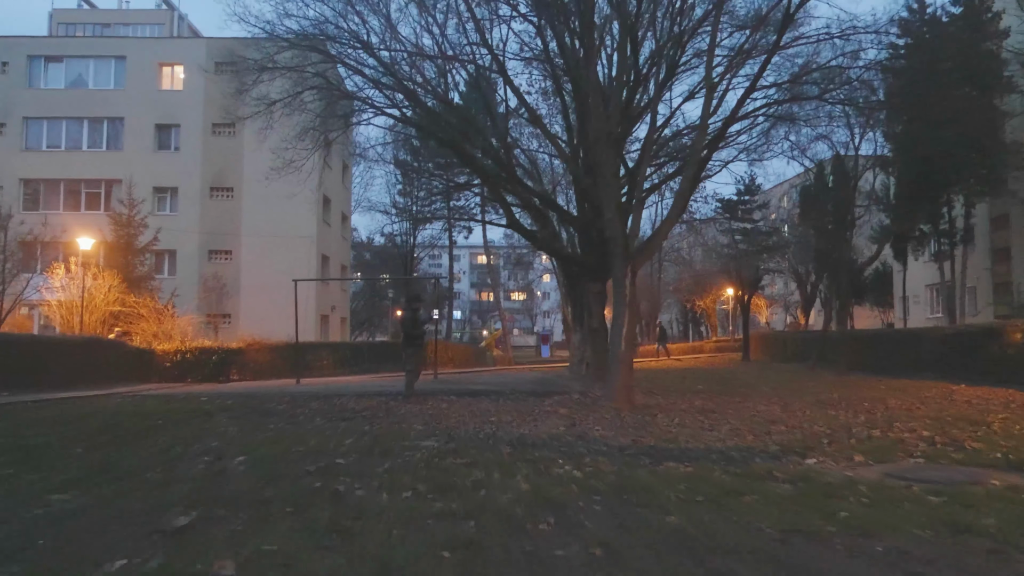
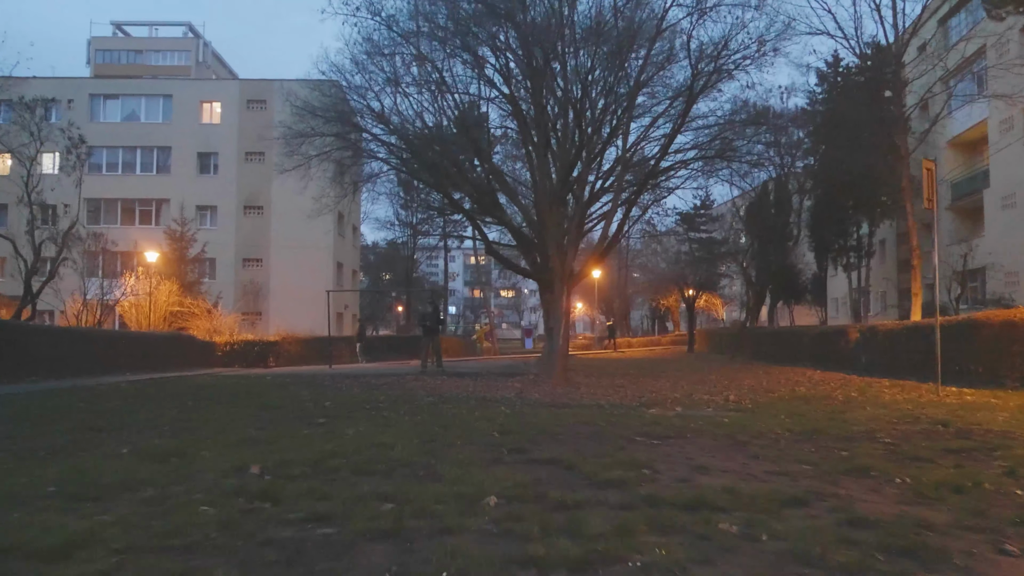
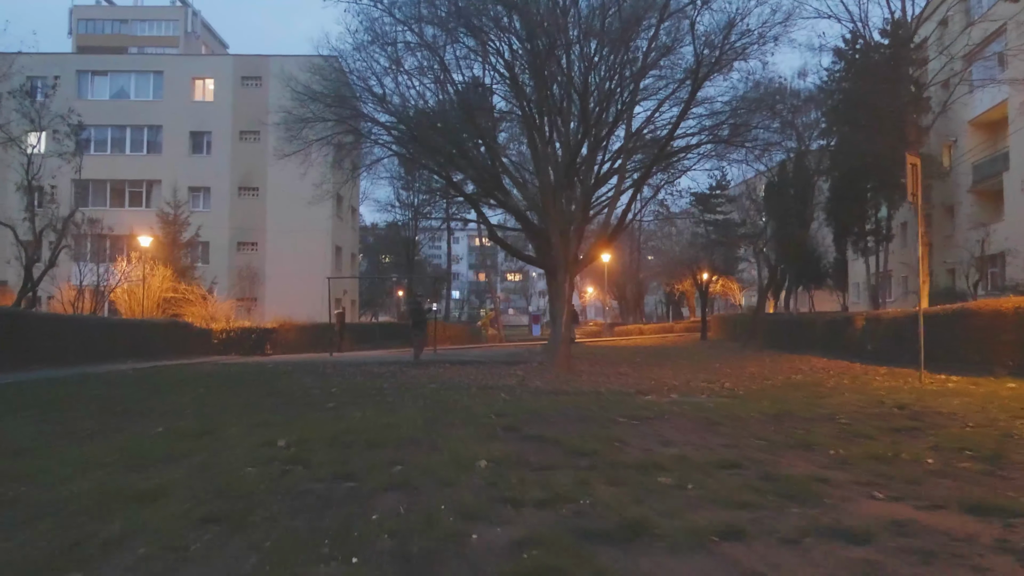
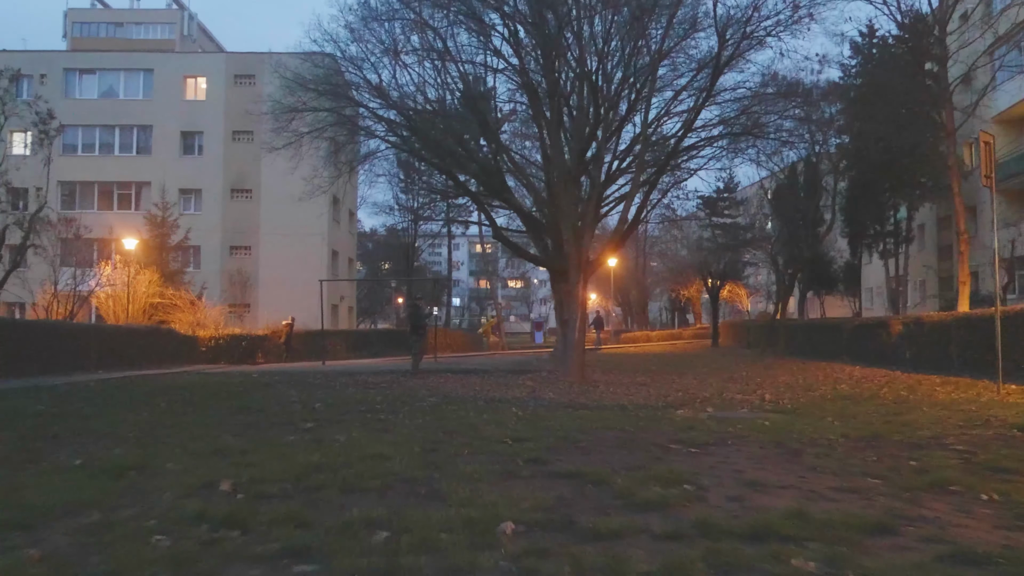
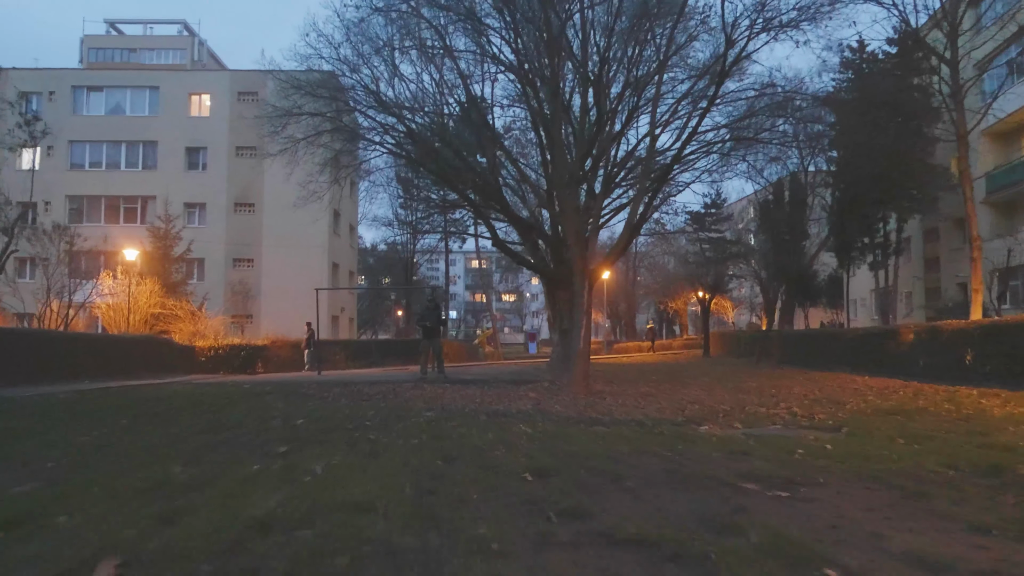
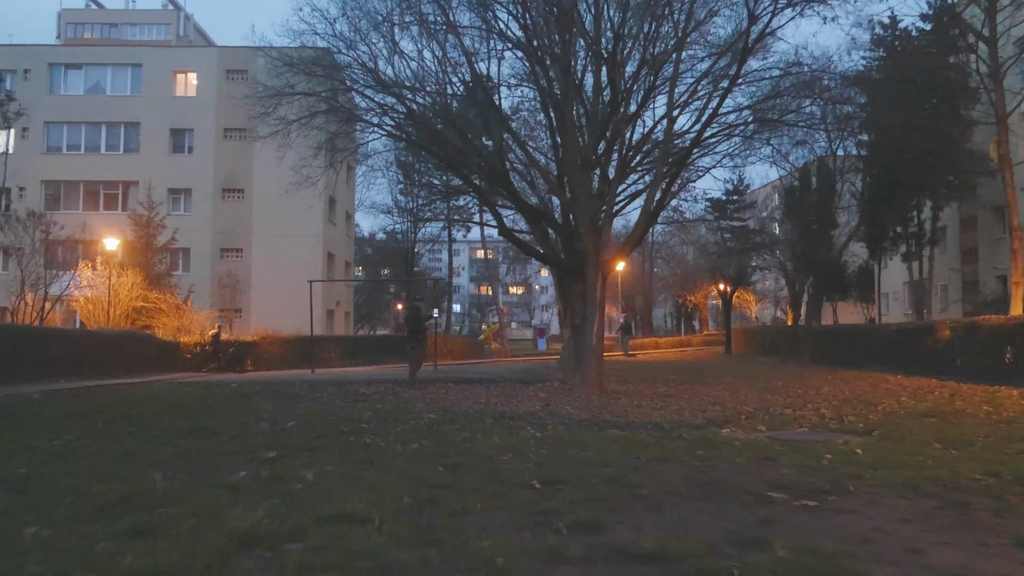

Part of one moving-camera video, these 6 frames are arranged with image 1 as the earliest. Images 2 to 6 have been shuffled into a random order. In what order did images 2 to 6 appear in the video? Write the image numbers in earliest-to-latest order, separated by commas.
6, 4, 3, 2, 5
